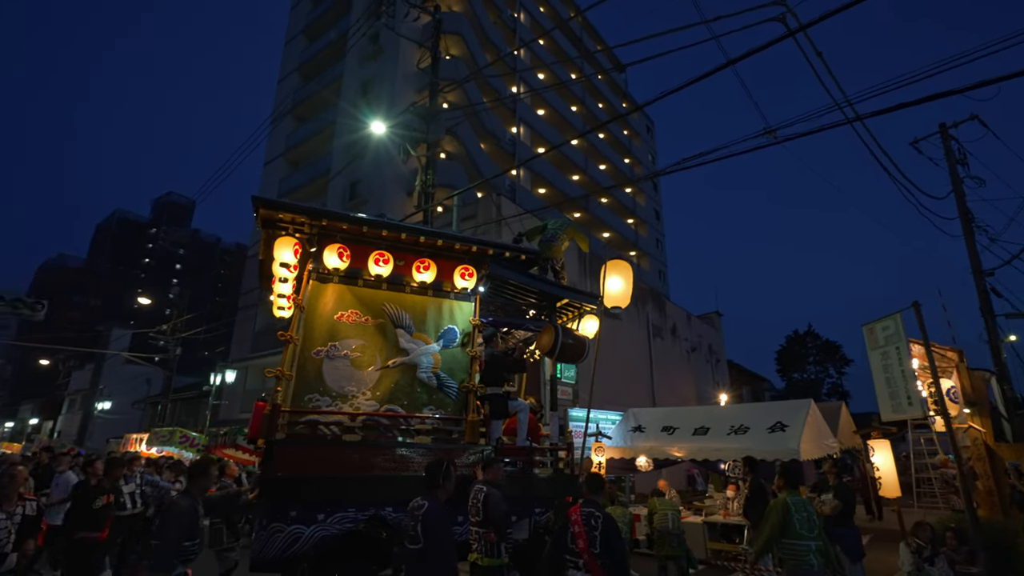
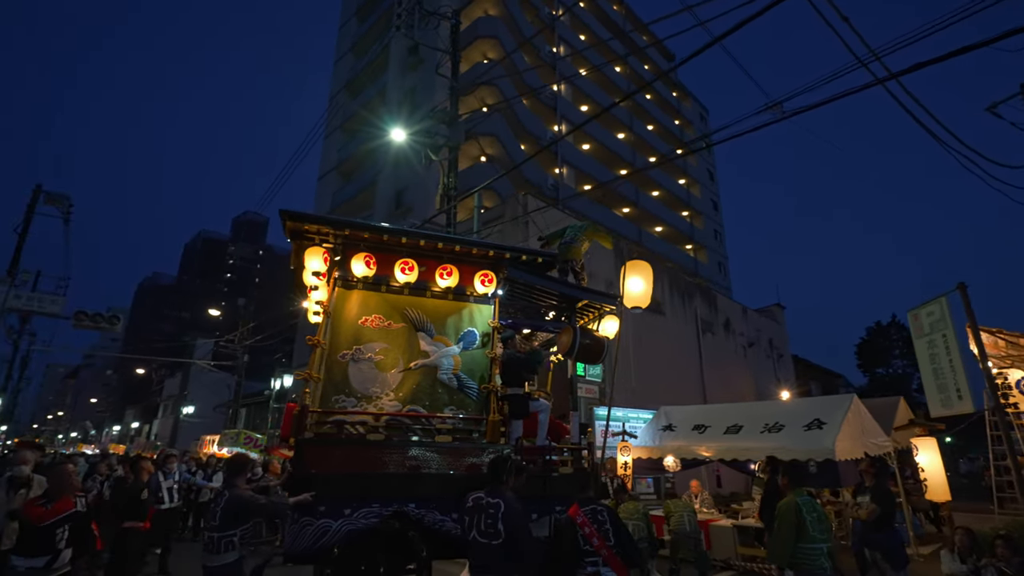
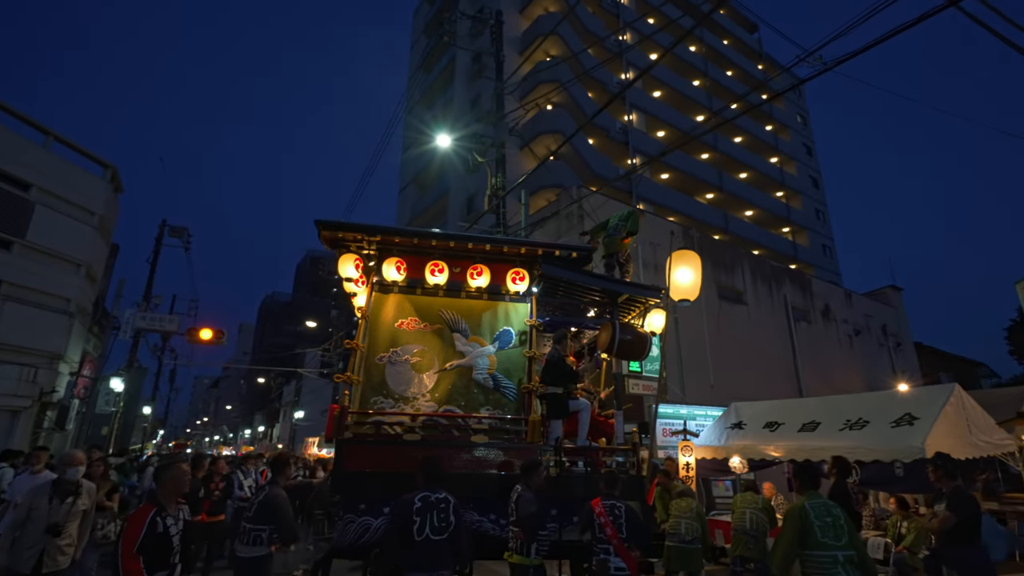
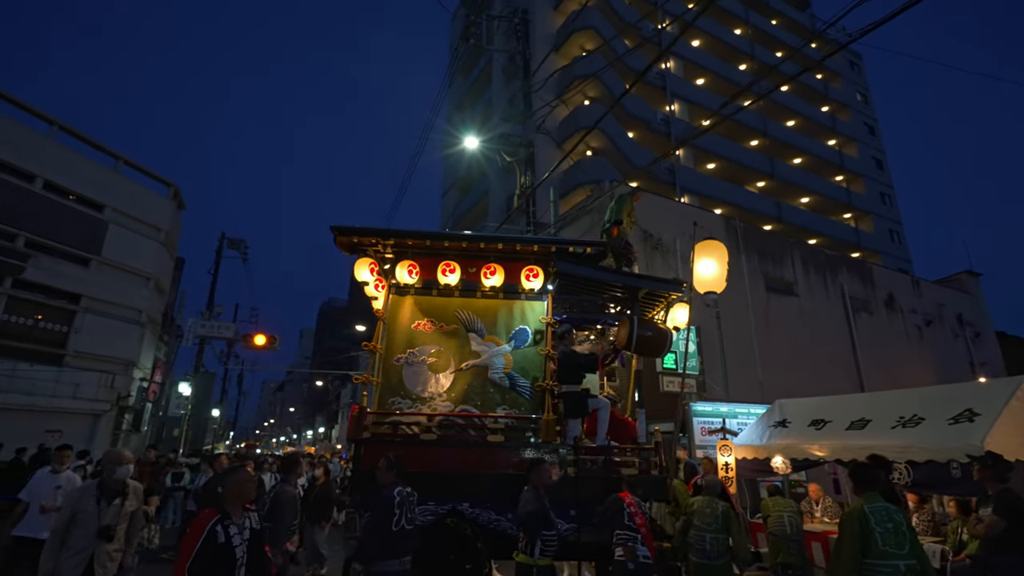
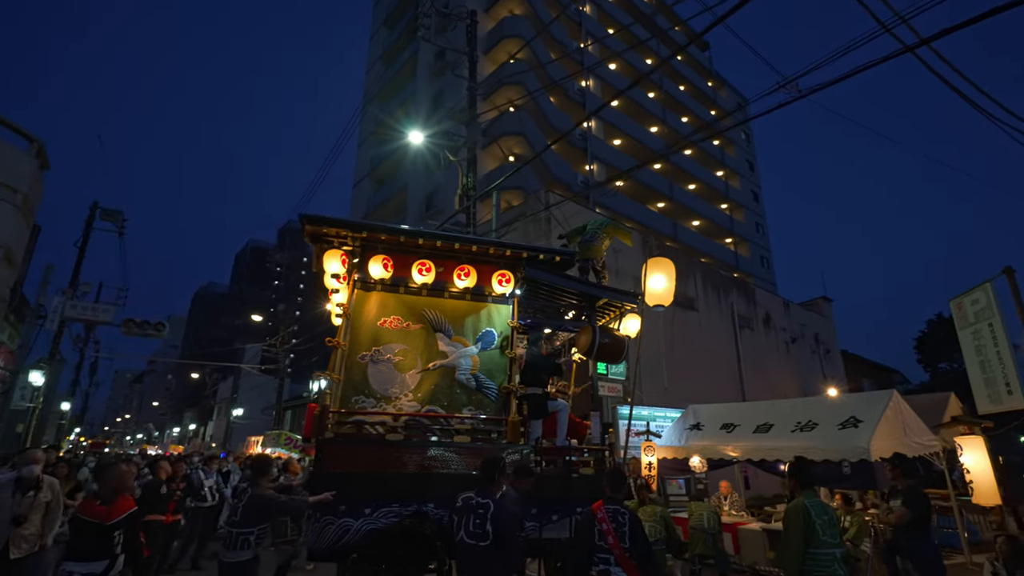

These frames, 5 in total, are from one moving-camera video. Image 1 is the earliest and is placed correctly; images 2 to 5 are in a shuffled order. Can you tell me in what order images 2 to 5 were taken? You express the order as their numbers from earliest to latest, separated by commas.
2, 5, 3, 4
